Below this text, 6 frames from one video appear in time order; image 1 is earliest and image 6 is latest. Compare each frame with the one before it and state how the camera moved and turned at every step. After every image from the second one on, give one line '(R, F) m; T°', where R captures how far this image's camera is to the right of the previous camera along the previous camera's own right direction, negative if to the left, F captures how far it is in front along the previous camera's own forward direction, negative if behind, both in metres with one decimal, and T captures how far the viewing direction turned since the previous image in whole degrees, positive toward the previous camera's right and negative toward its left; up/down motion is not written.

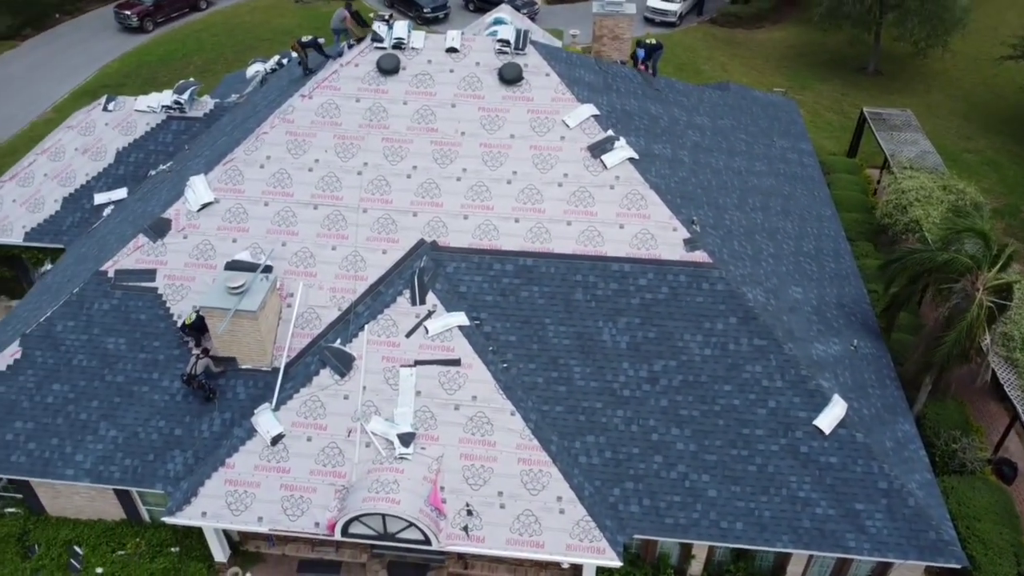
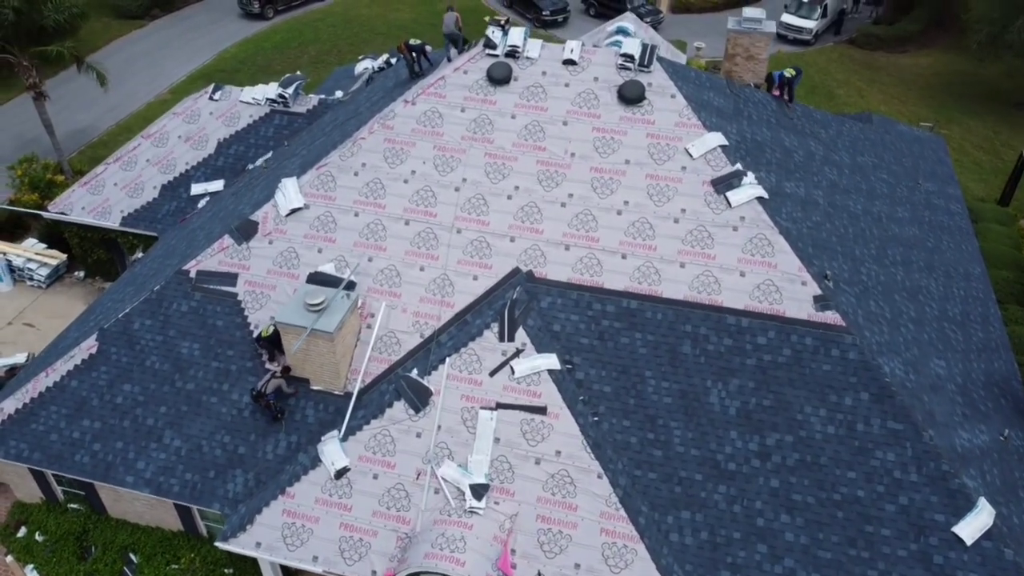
(-0.2, +1.5) m; -7°
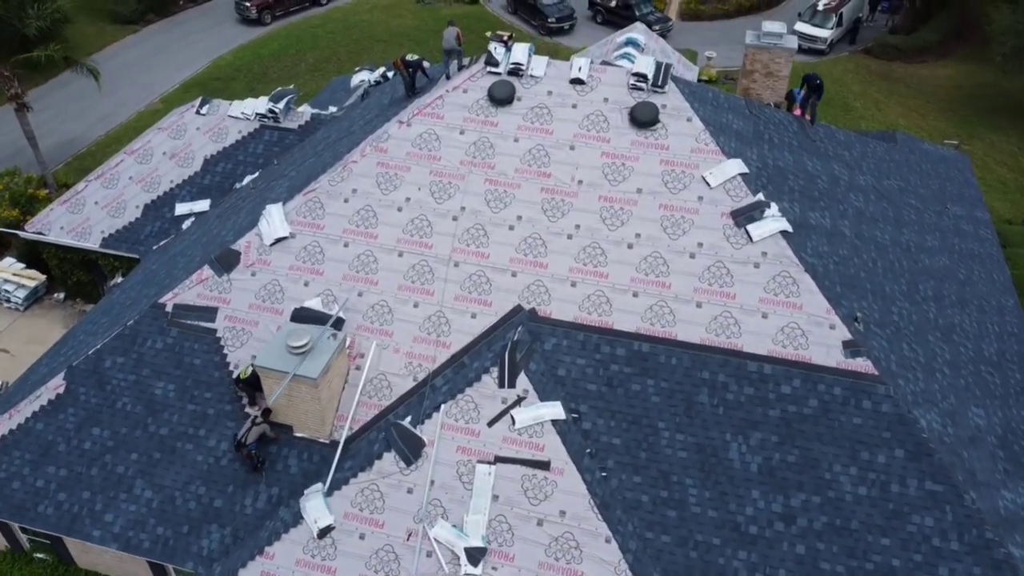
(0.0, +1.2) m; 0°
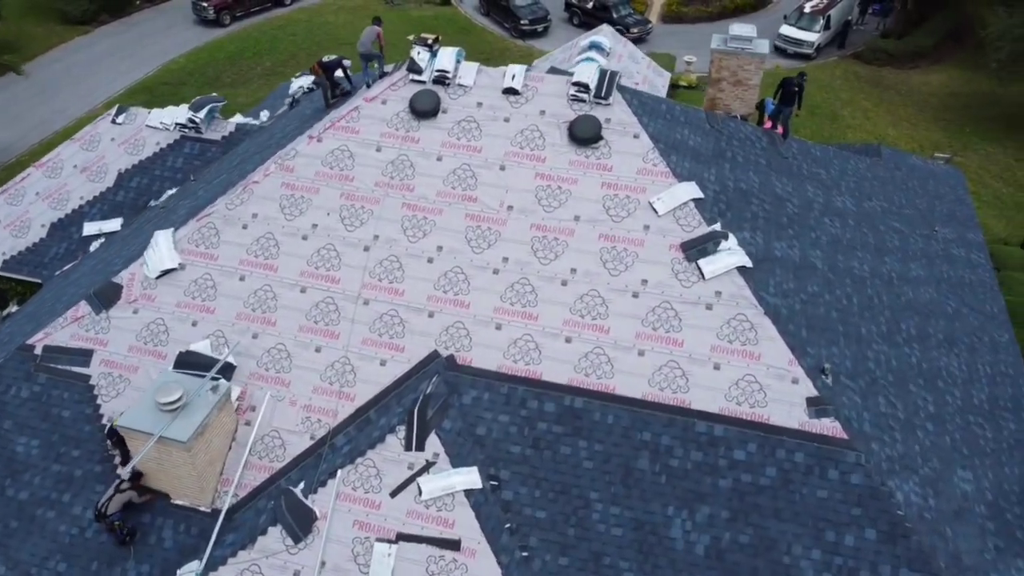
(+1.3, +1.9) m; 0°
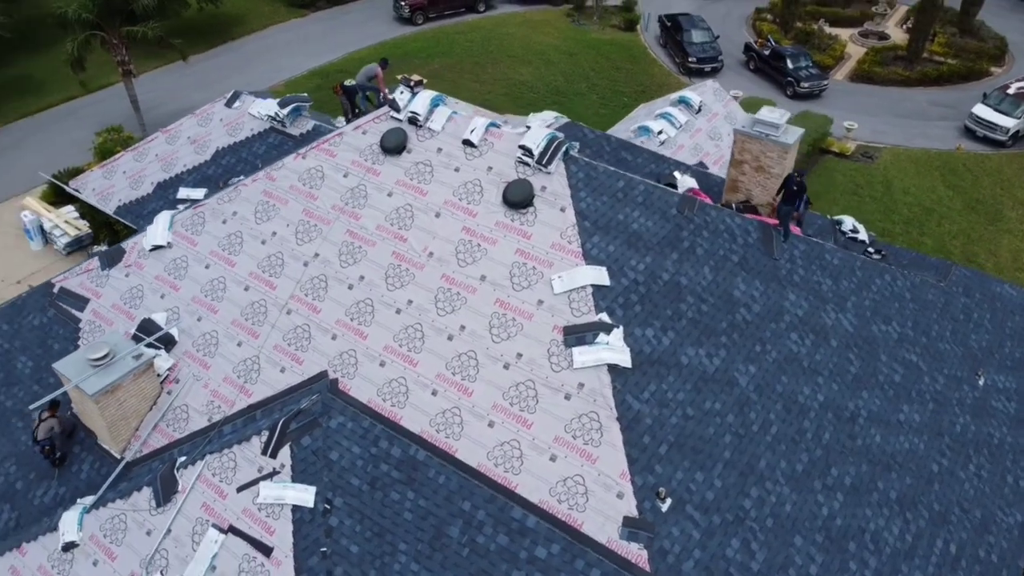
(+5.0, +0.4) m; -16°
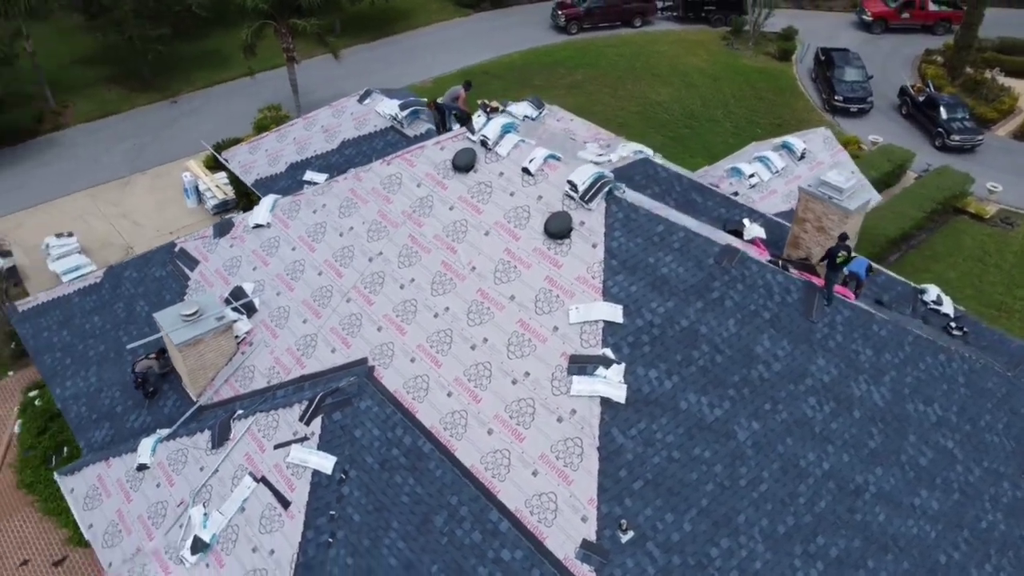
(+2.1, -0.9) m; -11°
